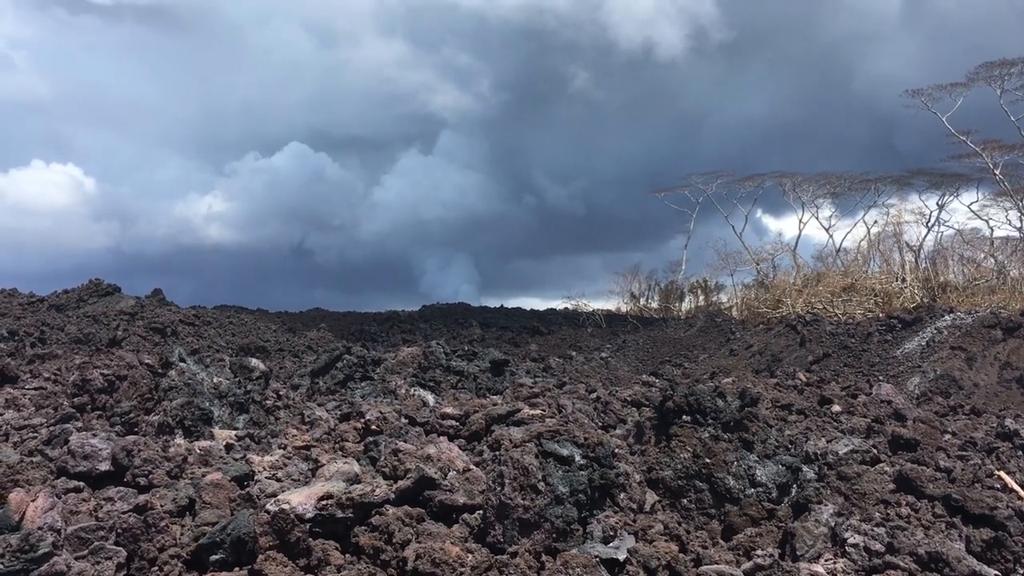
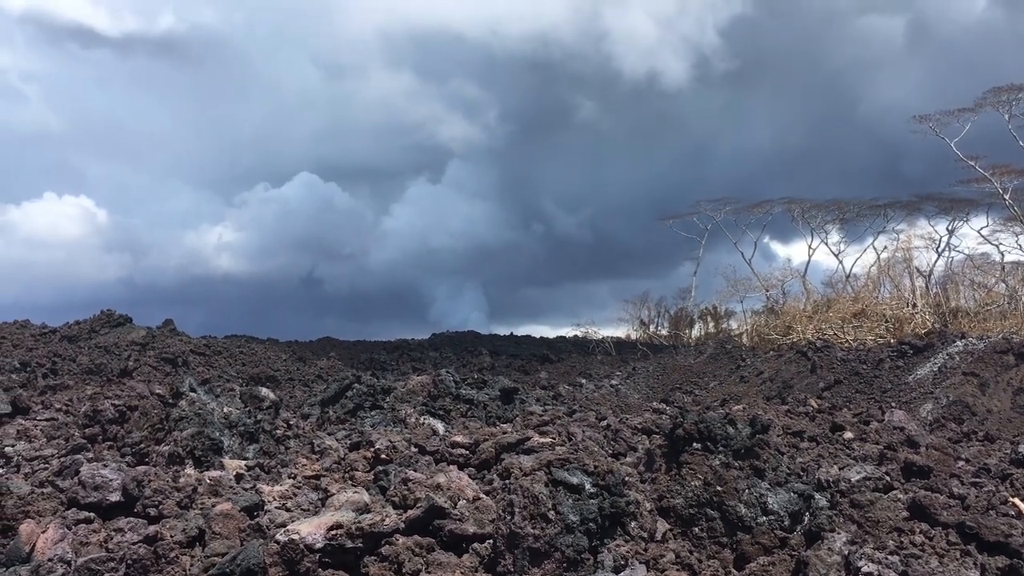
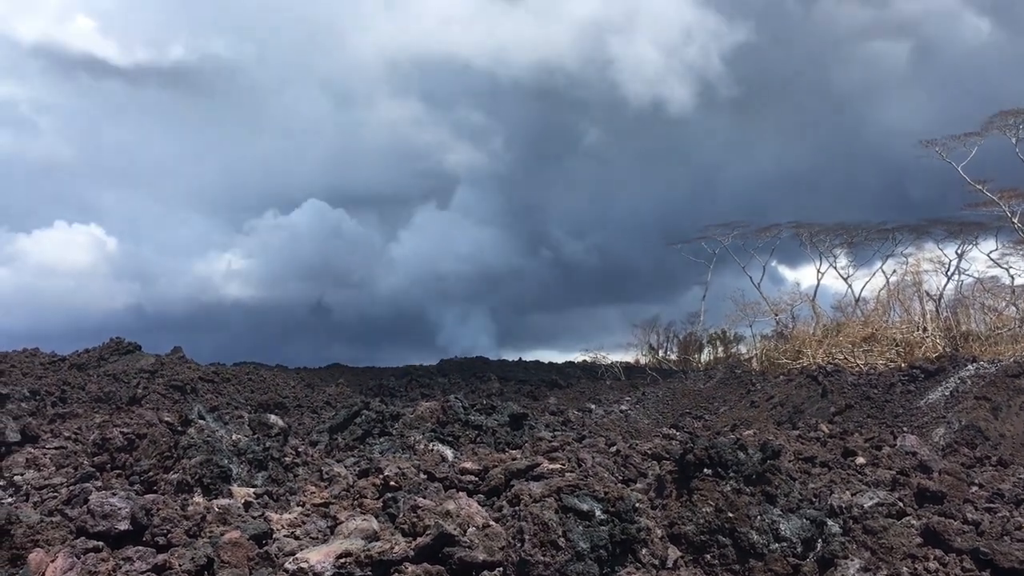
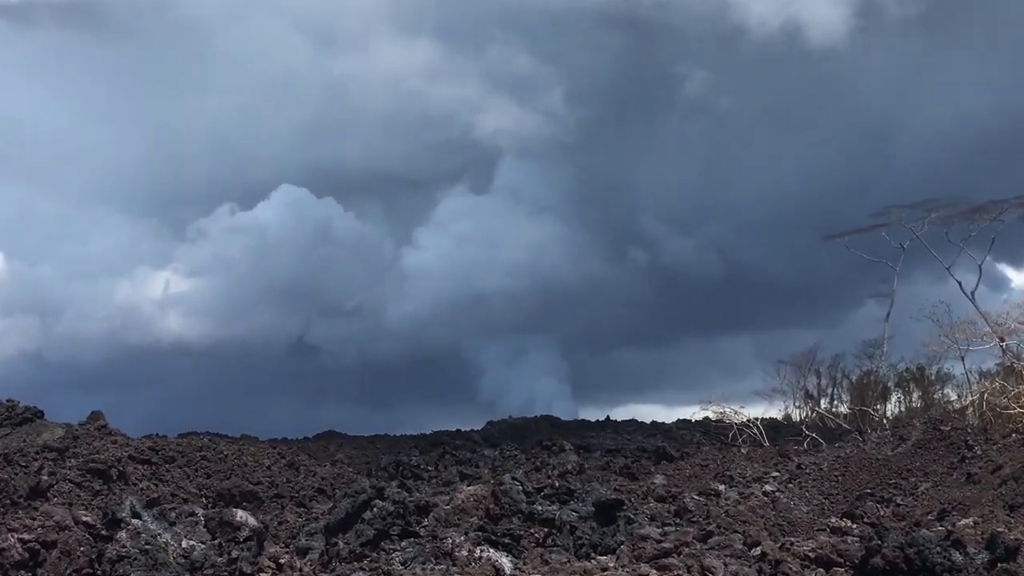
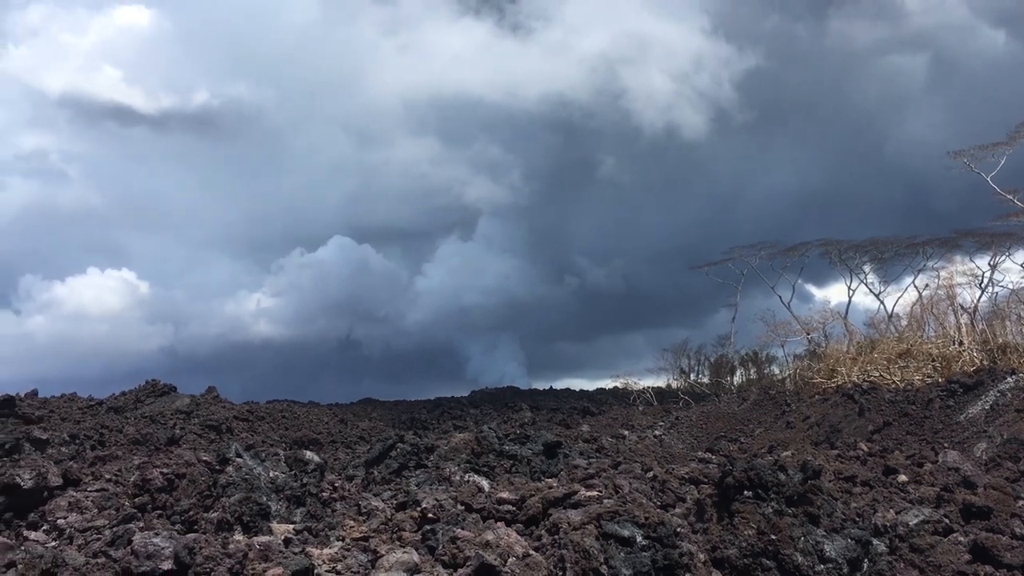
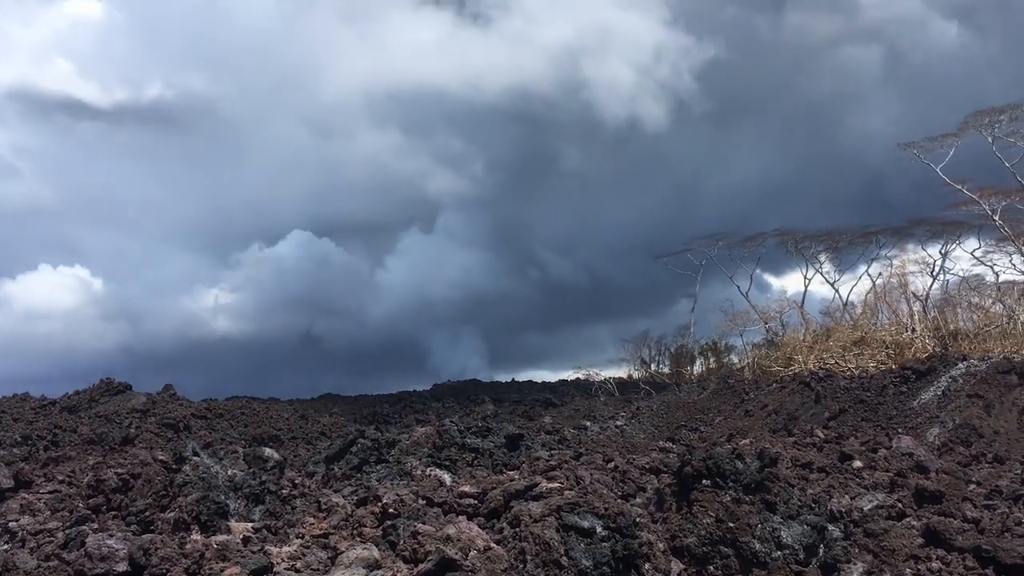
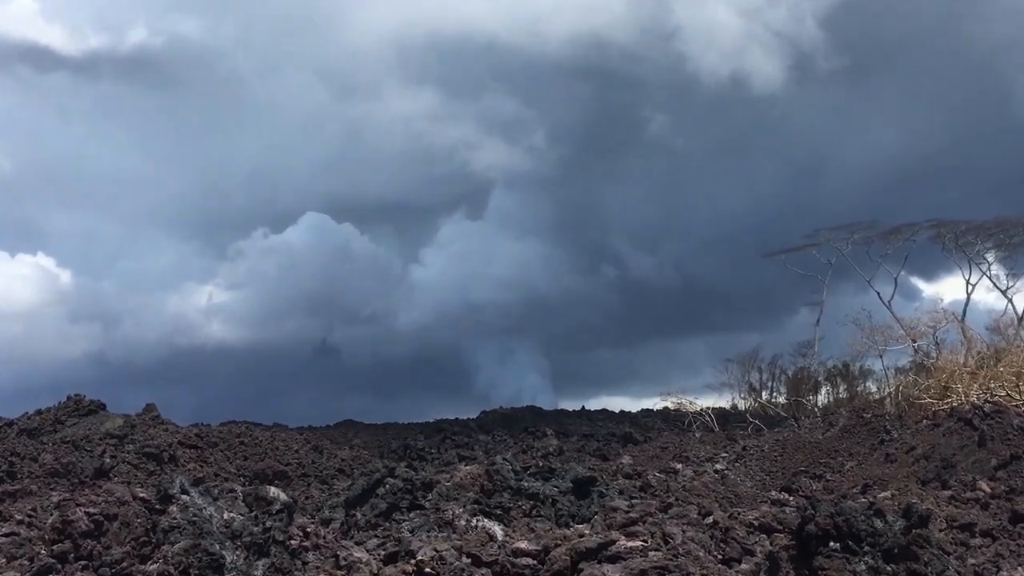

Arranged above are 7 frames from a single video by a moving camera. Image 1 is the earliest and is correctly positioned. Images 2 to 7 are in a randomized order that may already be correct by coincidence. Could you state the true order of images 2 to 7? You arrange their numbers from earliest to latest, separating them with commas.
2, 3, 6, 5, 7, 4
